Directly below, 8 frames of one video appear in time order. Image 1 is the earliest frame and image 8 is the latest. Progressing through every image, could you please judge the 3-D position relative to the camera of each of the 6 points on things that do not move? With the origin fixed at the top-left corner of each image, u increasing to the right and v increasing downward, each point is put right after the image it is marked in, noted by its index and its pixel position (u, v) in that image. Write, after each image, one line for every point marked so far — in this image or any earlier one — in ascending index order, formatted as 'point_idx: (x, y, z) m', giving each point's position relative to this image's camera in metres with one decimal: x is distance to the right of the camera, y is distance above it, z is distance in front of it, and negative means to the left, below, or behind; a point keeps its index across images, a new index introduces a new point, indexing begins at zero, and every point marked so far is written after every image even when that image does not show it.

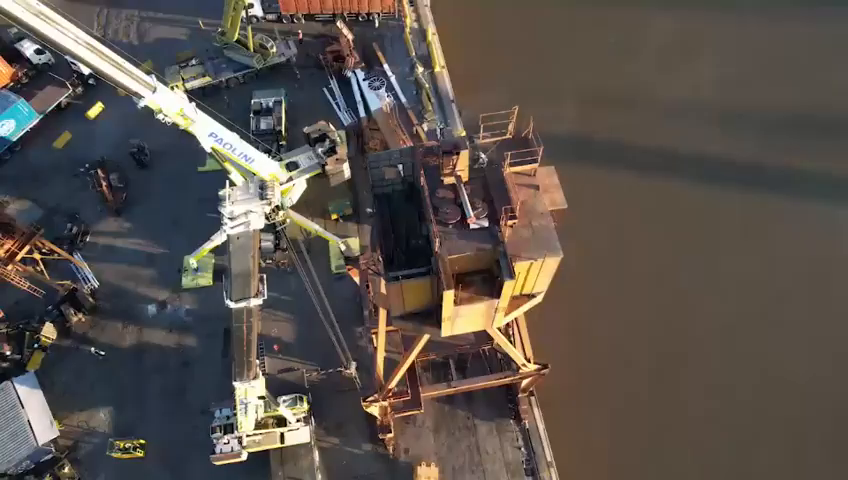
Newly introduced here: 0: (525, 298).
0: (+3.4, -2.0, +19.7) m
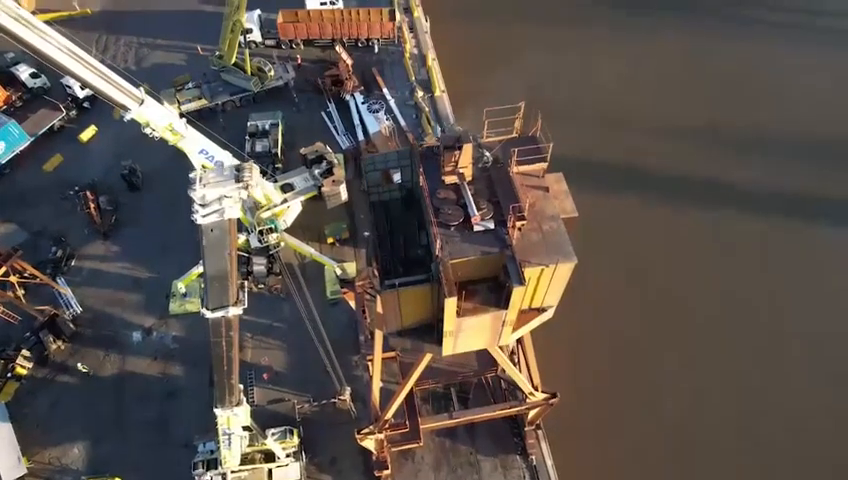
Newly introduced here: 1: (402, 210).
0: (+3.4, -2.3, +18.4) m
1: (-0.7, +0.9, +18.9) m
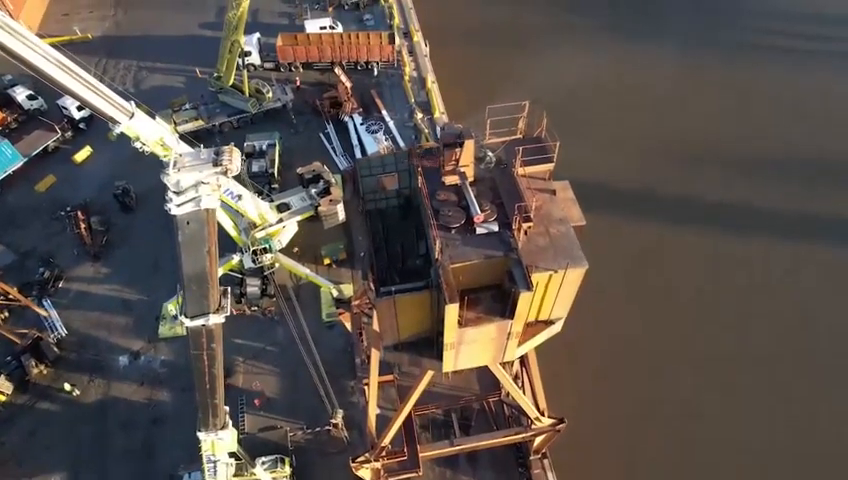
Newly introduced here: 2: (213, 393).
0: (+3.3, -2.5, +17.5) m
1: (-0.7, +0.6, +18.2) m
2: (-6.1, -4.4, +17.5) m
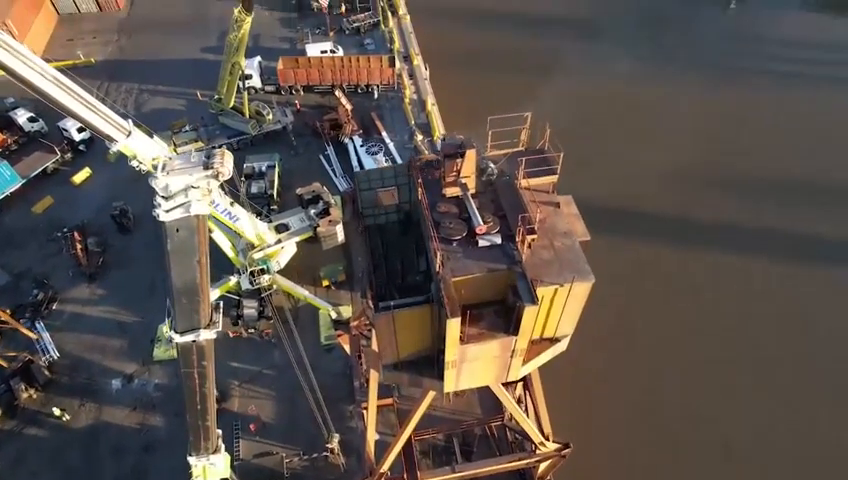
0: (+3.3, -2.9, +17.0) m
1: (-0.7, +0.2, +17.9) m
2: (-6.1, -4.8, +16.9) m
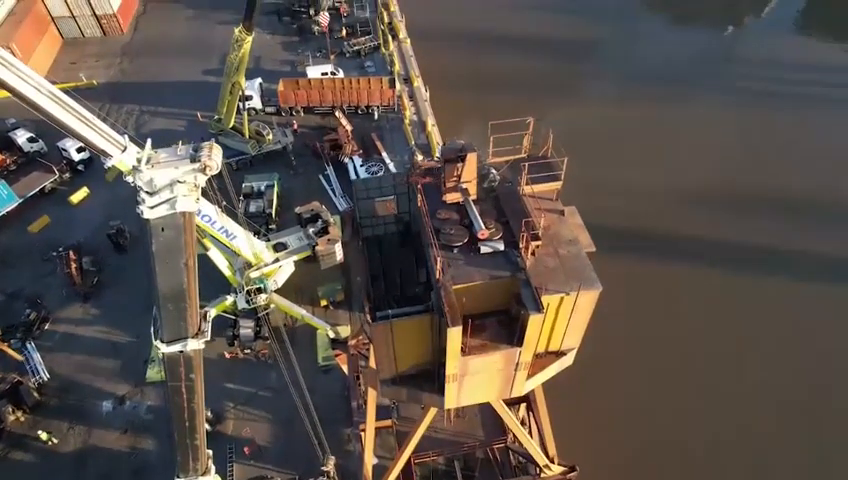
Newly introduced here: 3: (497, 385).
0: (+3.3, -3.1, +16.5) m
1: (-0.7, -0.1, +17.6) m
2: (-6.1, -5.1, +16.3) m
3: (+1.8, -3.9, +16.3) m
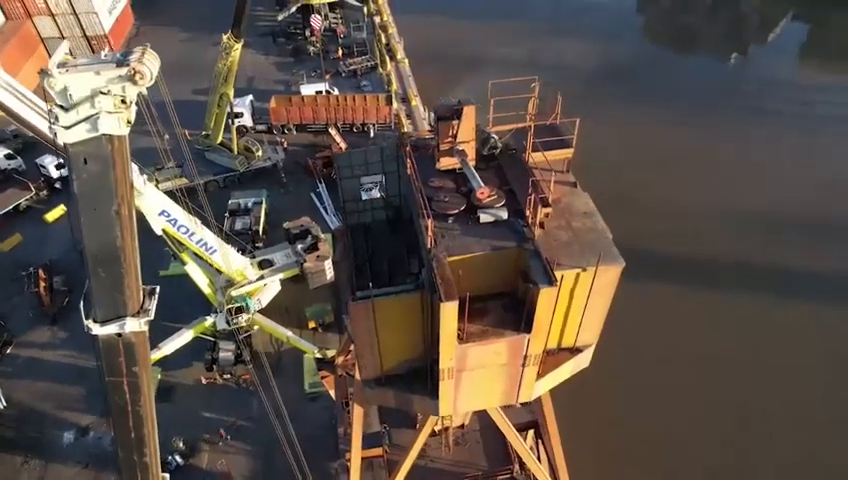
0: (+3.2, -2.7, +14.2) m
1: (-0.9, +0.2, +15.7) m
2: (-6.2, -4.6, +13.9) m
3: (+1.7, -3.4, +14.0) m
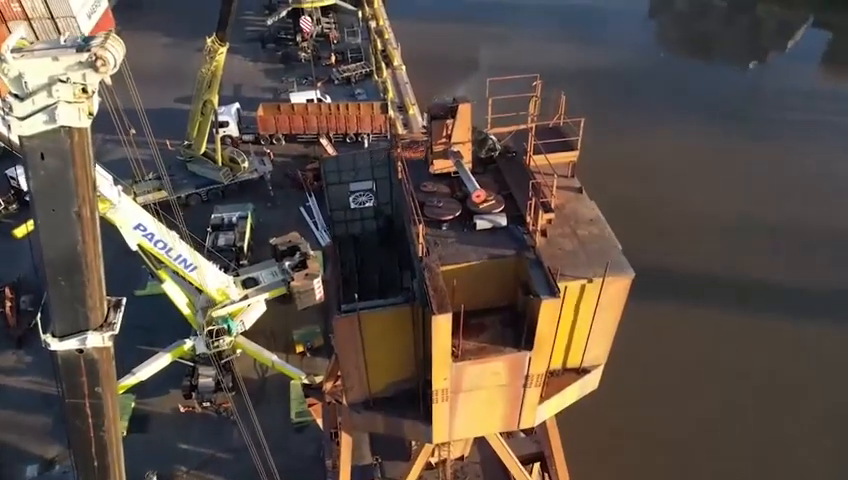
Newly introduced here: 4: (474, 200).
0: (+3.0, -2.9, +13.0) m
1: (-1.1, -0.1, +14.5) m
2: (-6.4, -4.8, +12.4) m
3: (+1.5, -3.6, +12.7) m
4: (+1.0, +0.5, +11.9) m
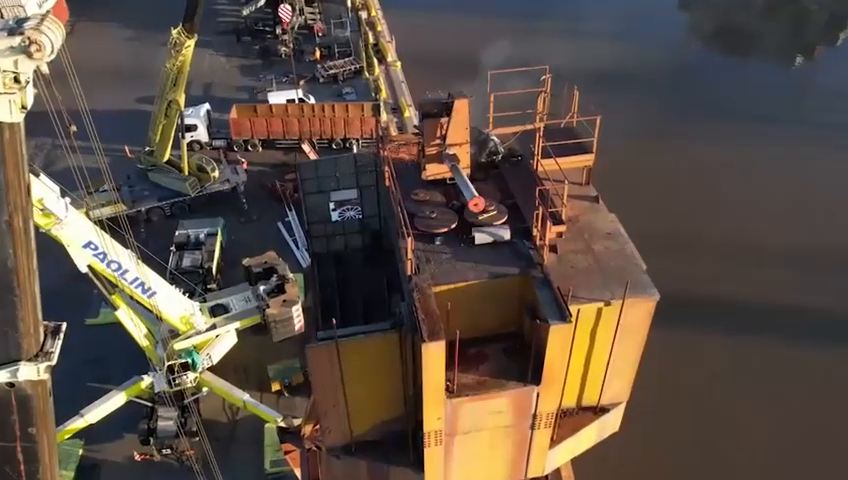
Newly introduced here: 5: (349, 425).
0: (+2.8, -3.2, +11.3) m
1: (-1.3, -0.4, +12.8) m
2: (-6.6, -5.1, +10.5) m
3: (+1.4, -3.9, +11.0) m
4: (+0.8, +0.3, +10.3) m
5: (-1.3, -3.5, +11.3) m
